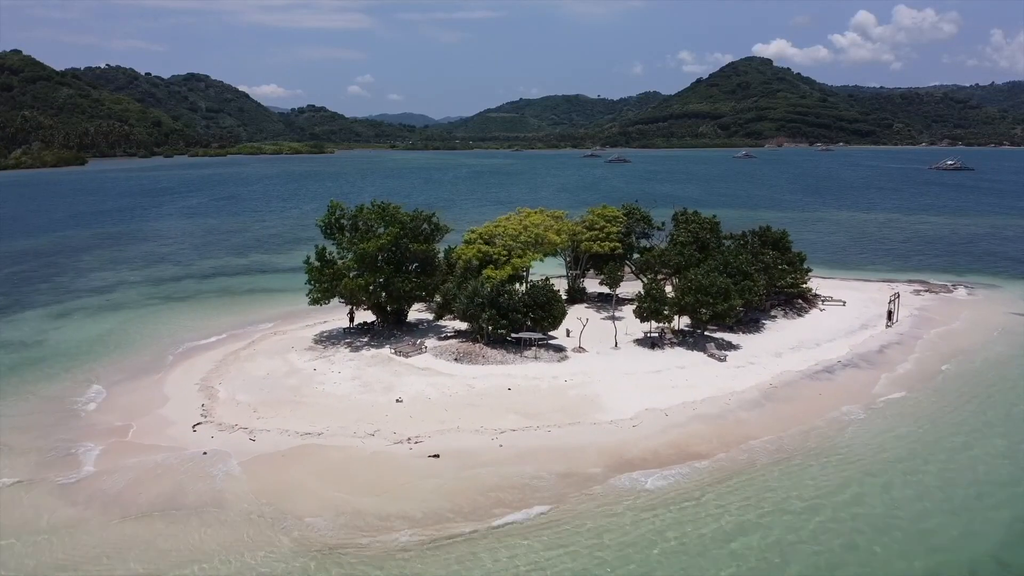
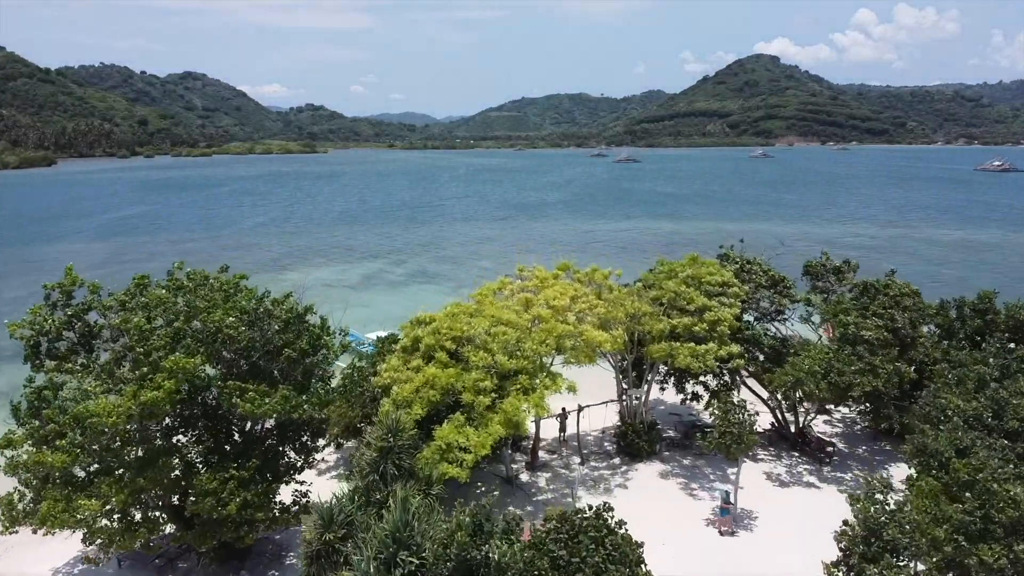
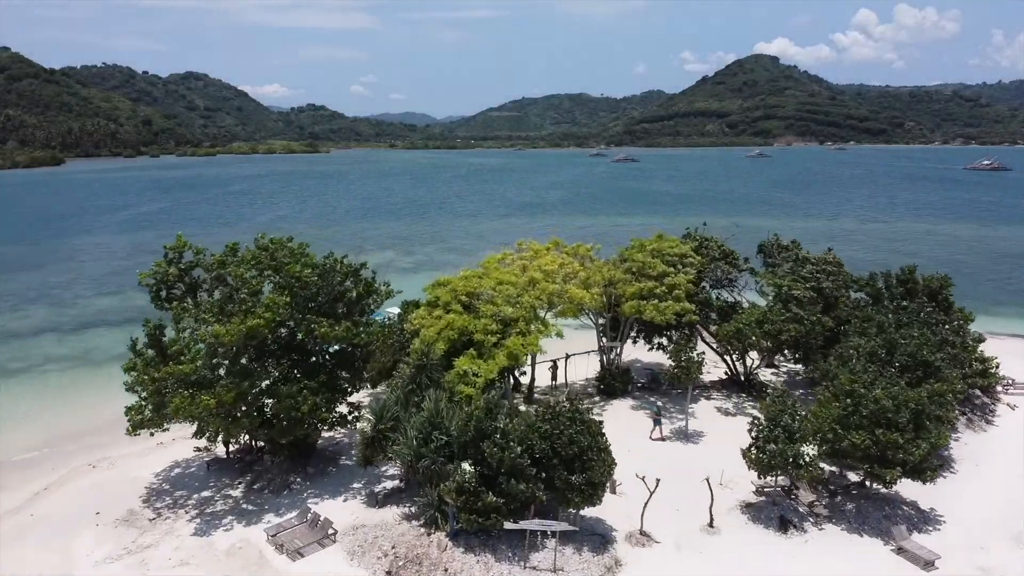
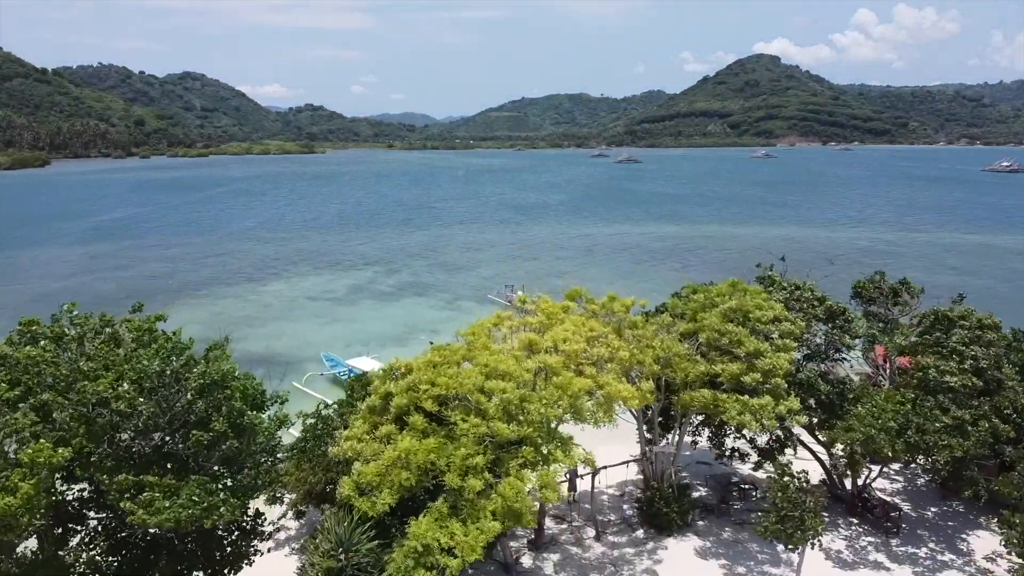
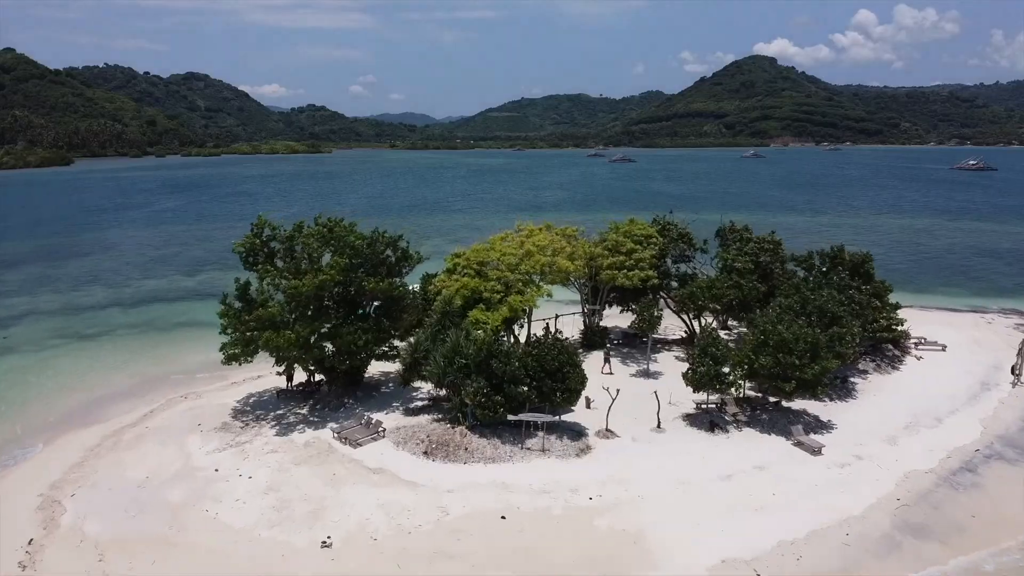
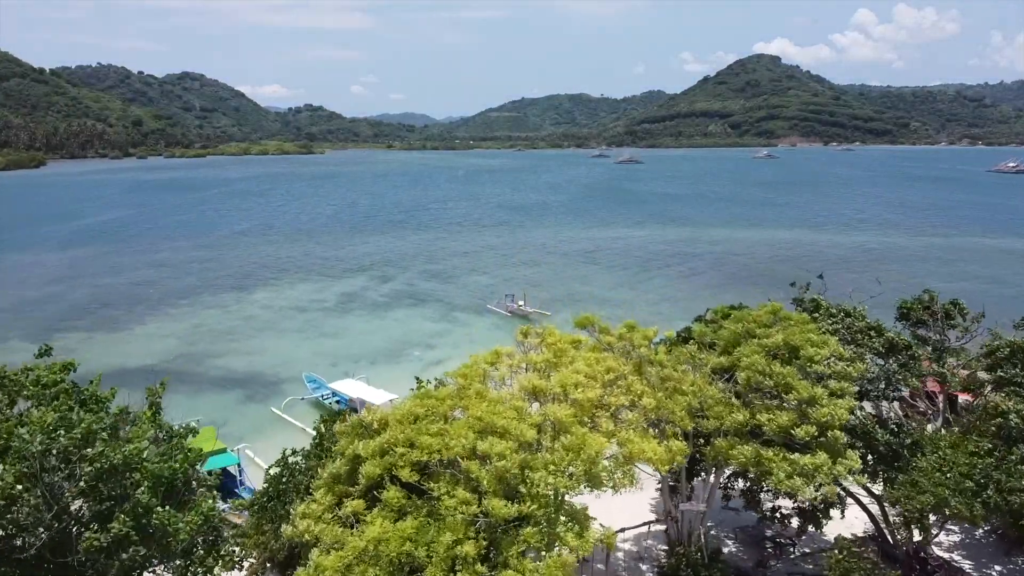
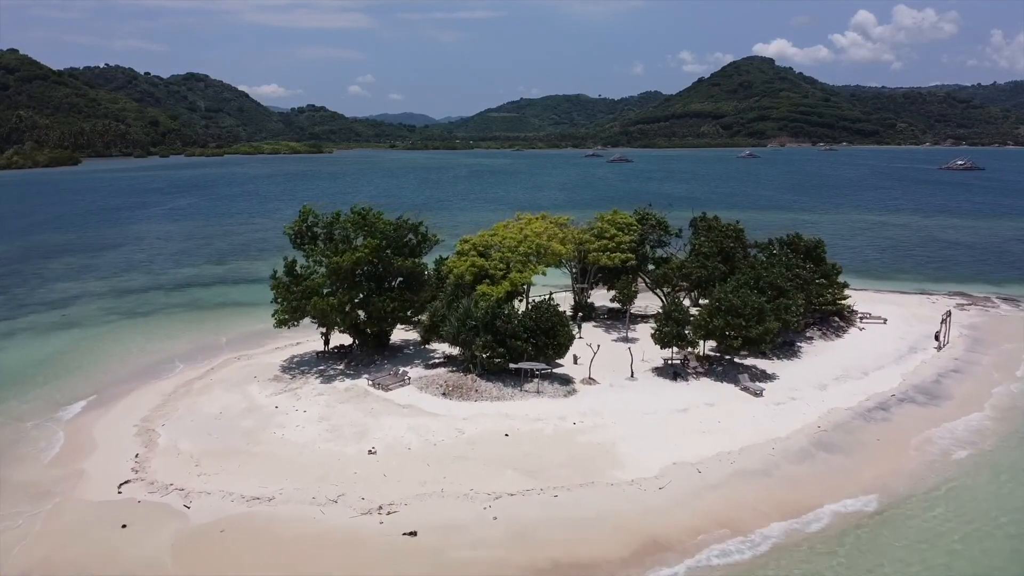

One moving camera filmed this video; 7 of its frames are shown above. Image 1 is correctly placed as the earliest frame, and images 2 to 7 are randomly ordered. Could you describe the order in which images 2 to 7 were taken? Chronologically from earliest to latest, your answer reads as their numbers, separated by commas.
7, 5, 3, 2, 4, 6
